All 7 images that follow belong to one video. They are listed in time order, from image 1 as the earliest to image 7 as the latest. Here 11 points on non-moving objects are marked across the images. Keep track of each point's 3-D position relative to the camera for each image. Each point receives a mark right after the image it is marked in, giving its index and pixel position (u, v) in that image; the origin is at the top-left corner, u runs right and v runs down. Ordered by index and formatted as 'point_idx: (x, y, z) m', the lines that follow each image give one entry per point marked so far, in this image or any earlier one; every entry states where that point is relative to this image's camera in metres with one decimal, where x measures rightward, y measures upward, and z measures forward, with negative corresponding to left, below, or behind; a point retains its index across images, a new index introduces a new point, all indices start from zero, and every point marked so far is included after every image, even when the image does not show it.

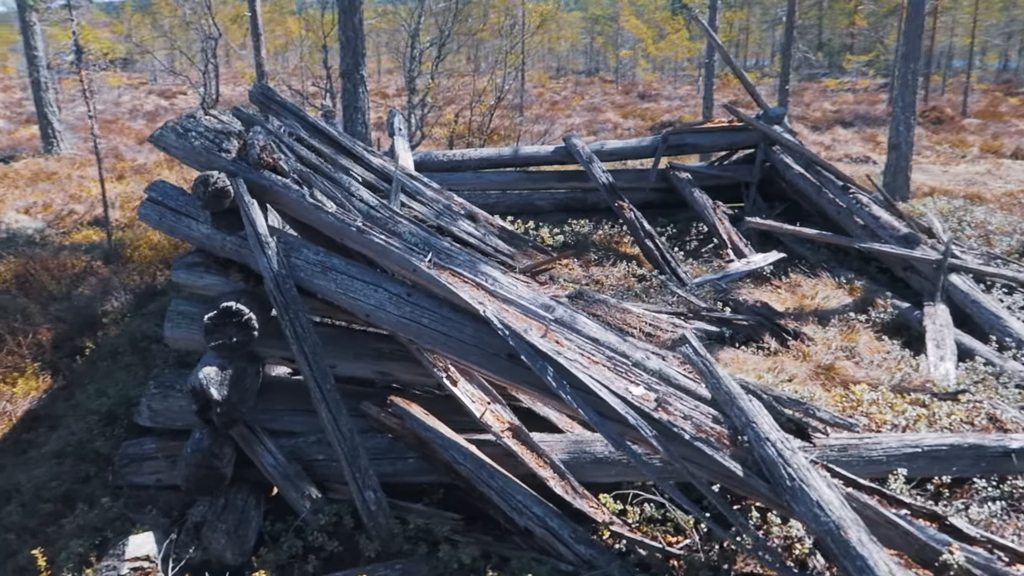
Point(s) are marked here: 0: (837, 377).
0: (+2.1, -0.6, +5.1) m
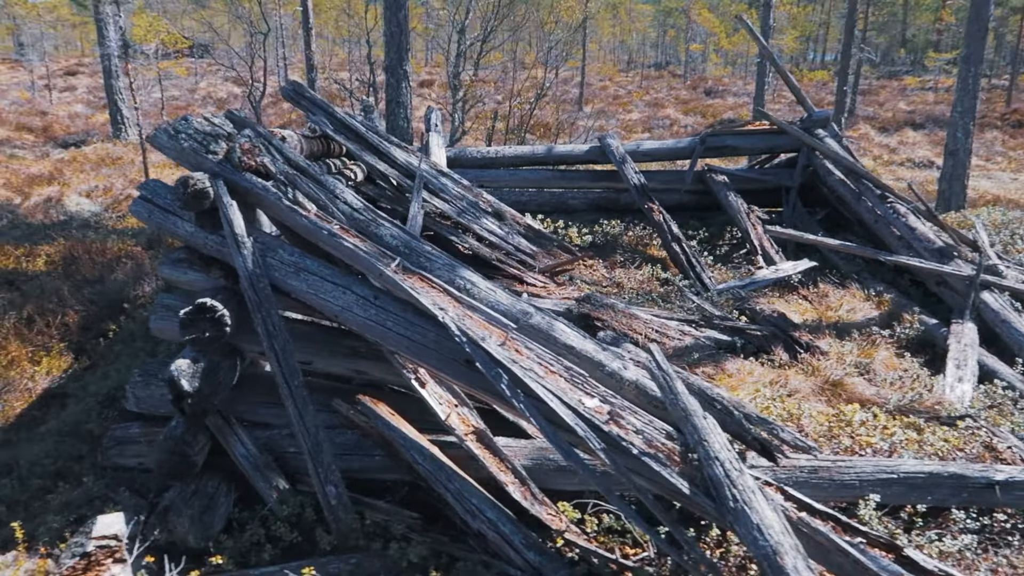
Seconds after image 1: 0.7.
0: (+2.1, -0.7, +5.0) m
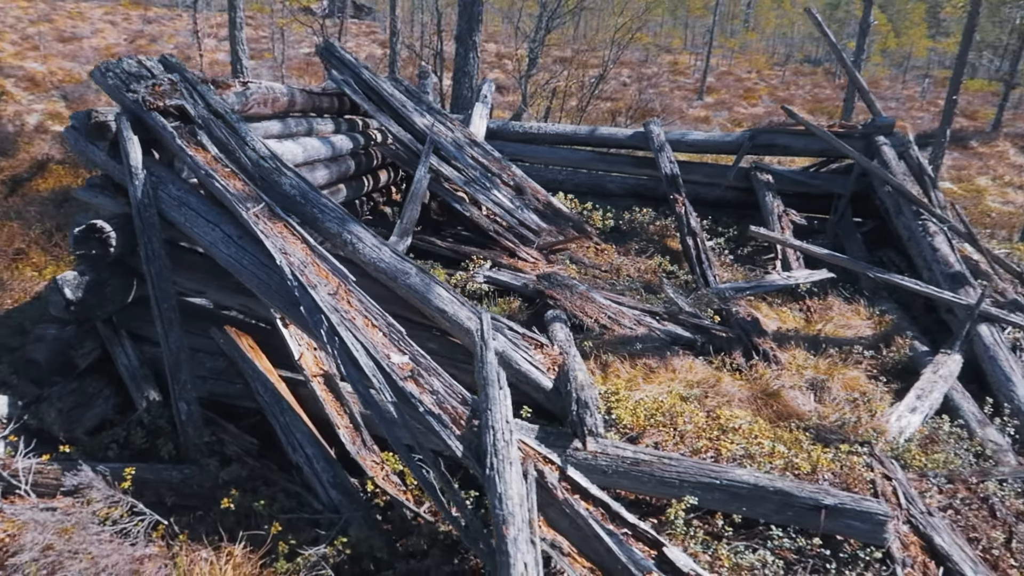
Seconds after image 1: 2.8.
0: (+1.6, -0.7, +4.8) m
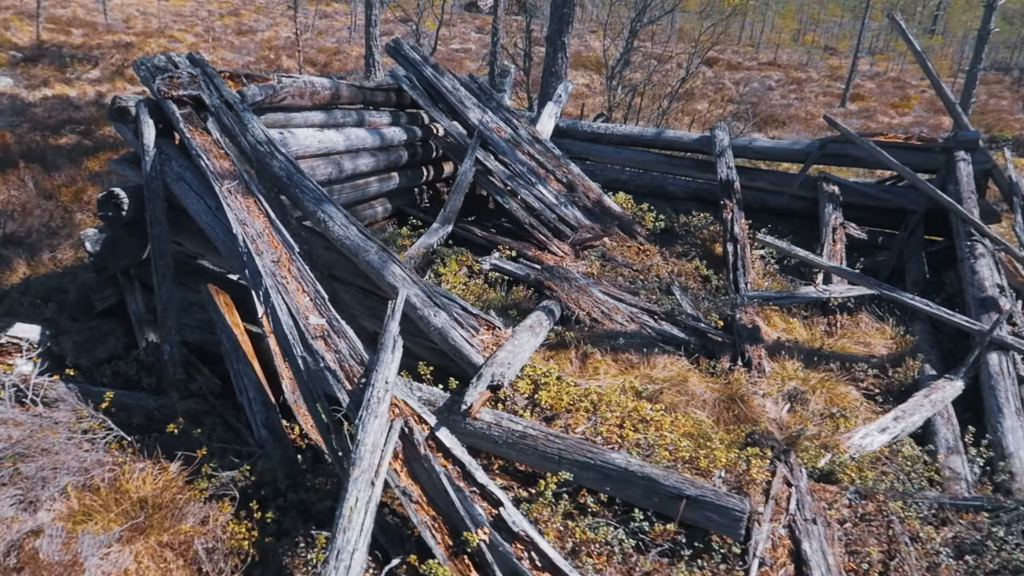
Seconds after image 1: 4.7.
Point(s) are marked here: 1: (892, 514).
0: (+1.4, -0.8, +4.9) m
1: (+1.8, -1.1, +3.7) m
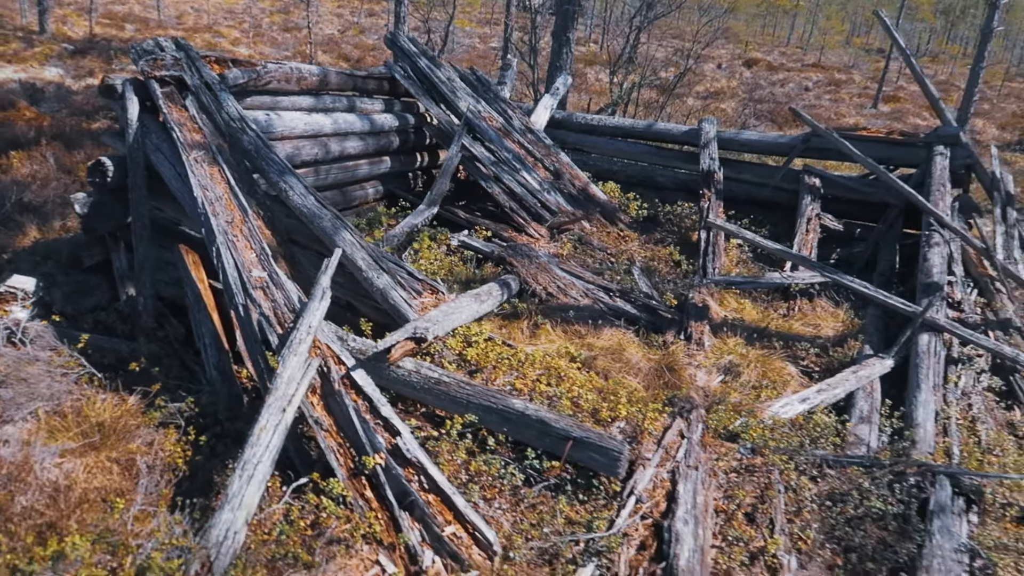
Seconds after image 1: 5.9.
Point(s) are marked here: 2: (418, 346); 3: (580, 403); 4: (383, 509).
0: (+1.0, -0.6, +5.2) m
1: (+1.3, -0.9, +4.0) m
2: (-0.5, -0.3, +4.2) m
3: (+0.4, -0.6, +4.2) m
4: (-0.6, -1.0, +3.4) m
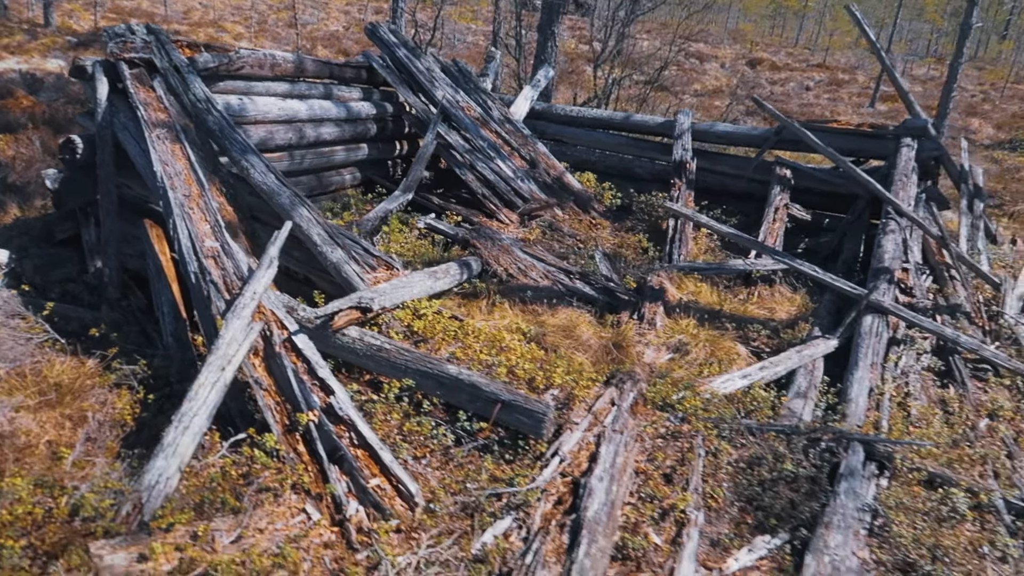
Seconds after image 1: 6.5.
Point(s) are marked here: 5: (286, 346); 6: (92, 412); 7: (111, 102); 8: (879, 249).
0: (+0.7, -0.4, +5.4) m
1: (+1.0, -0.8, +4.1) m
2: (-0.8, -0.2, +4.4) m
3: (0.0, -0.5, +4.4) m
4: (-0.9, -0.8, +3.6) m
5: (-1.1, -0.3, +4.0) m
6: (-2.1, -0.6, +3.9) m
7: (-2.6, +1.2, +5.2) m
8: (+3.0, +0.3, +6.5) m
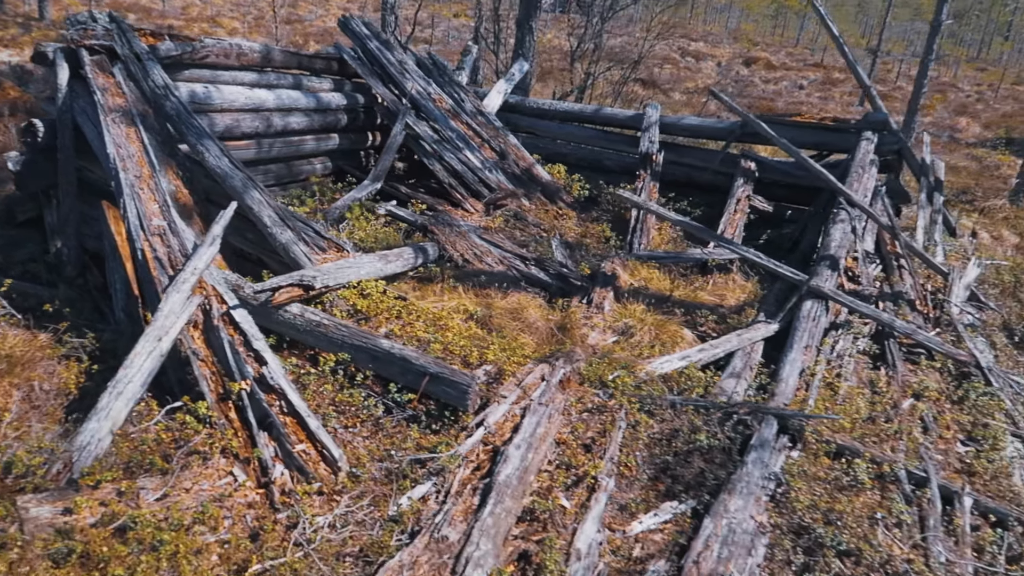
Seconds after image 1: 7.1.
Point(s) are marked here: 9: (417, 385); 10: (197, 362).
0: (+0.3, -0.3, +5.5) m
1: (+0.6, -0.6, +4.3) m
2: (-1.2, 0.0, +4.6) m
3: (-0.3, -0.3, +4.6) m
4: (-1.3, -0.7, +3.8) m
5: (-1.5, -0.2, +4.2) m
6: (-2.5, -0.5, +4.1) m
7: (-3.0, +1.4, +5.4) m
8: (+2.7, +0.4, +6.6) m
9: (-0.5, -0.5, +4.1) m
10: (-1.6, -0.4, +4.0) m
